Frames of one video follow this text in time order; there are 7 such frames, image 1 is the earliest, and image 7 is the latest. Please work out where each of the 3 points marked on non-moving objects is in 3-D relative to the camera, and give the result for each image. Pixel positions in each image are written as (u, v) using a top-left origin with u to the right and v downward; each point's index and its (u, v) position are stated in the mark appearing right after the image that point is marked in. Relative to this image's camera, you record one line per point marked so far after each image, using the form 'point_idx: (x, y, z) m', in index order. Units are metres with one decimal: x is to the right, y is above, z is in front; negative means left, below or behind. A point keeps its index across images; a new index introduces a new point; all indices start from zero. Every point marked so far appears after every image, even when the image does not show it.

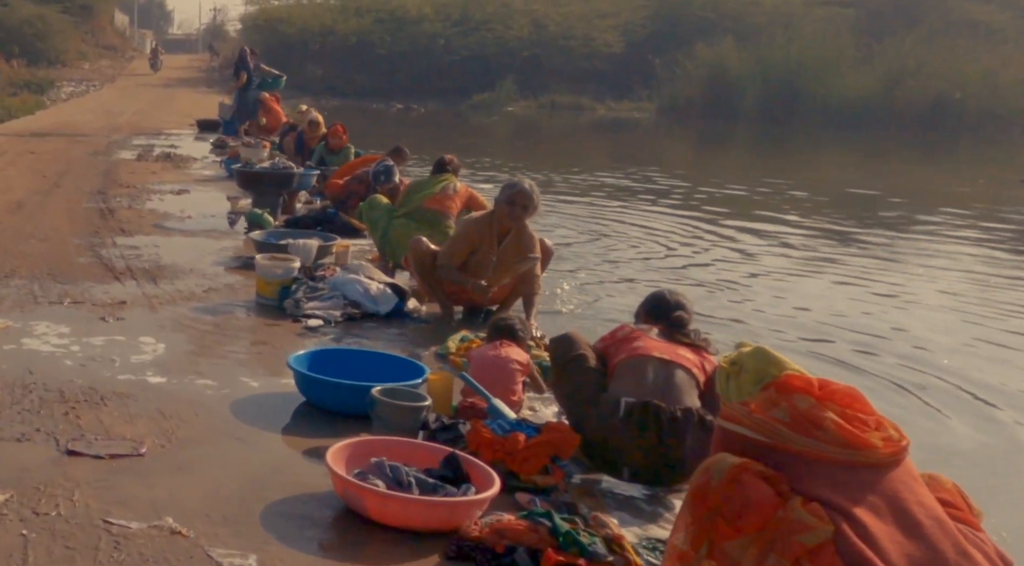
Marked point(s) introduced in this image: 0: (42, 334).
0: (-2.6, -0.3, +5.9) m
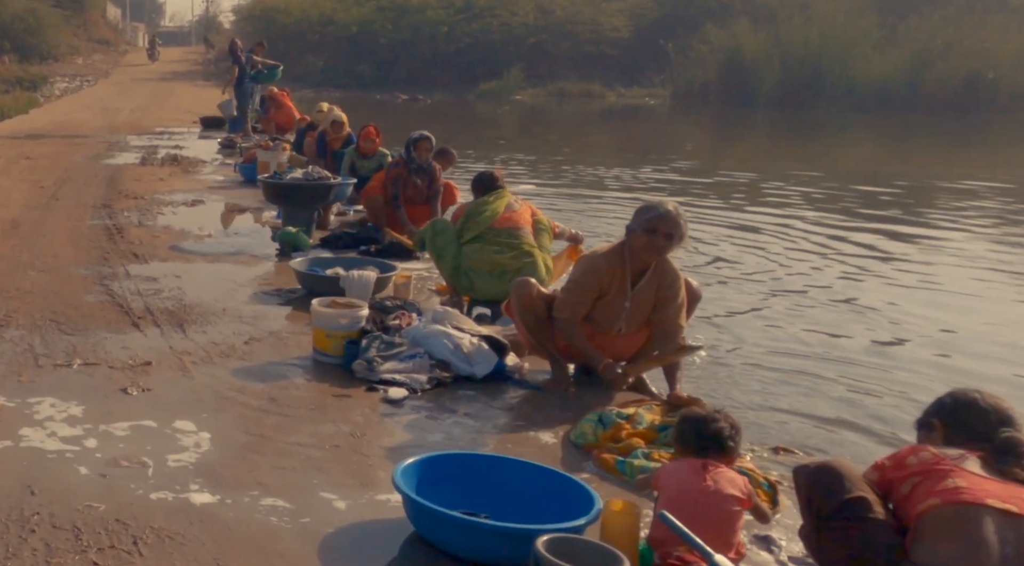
0: (-2.0, -0.6, +4.6) m
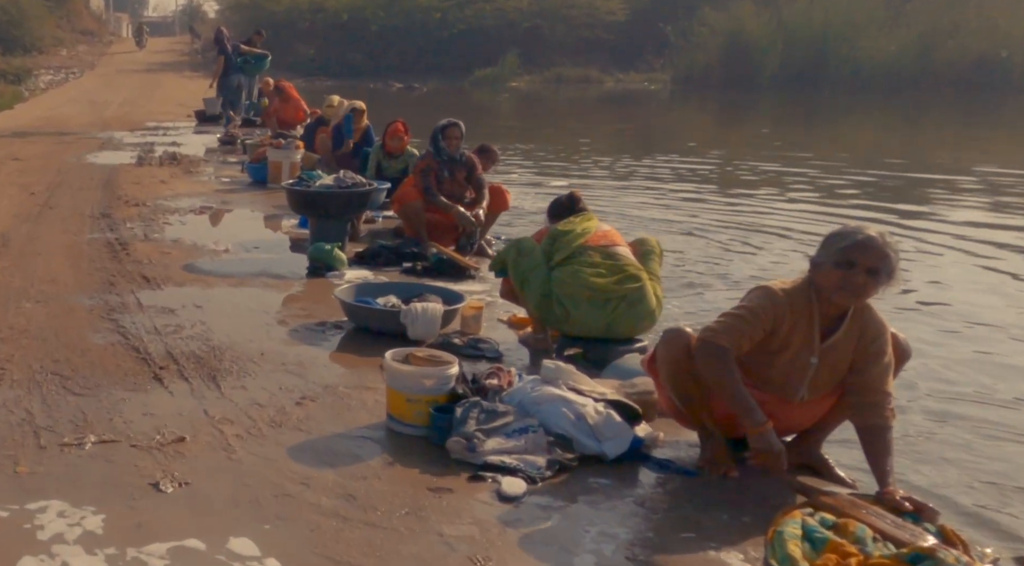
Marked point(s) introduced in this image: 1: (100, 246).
0: (-1.5, -0.8, +3.4) m
1: (-3.5, +0.3, +9.2) m
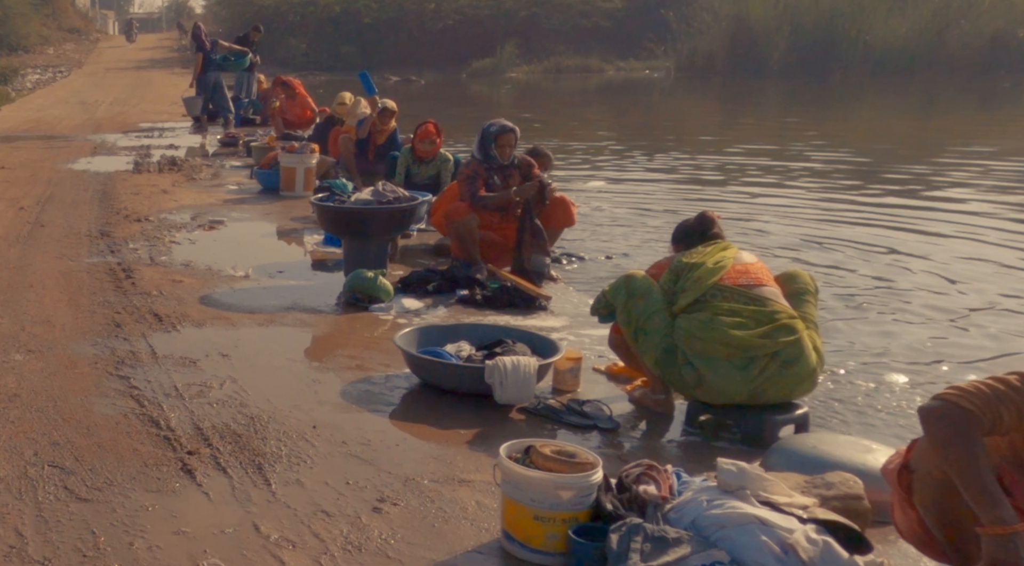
0: (-1.0, -1.1, +2.3) m
1: (-3.1, +0.1, +8.0) m
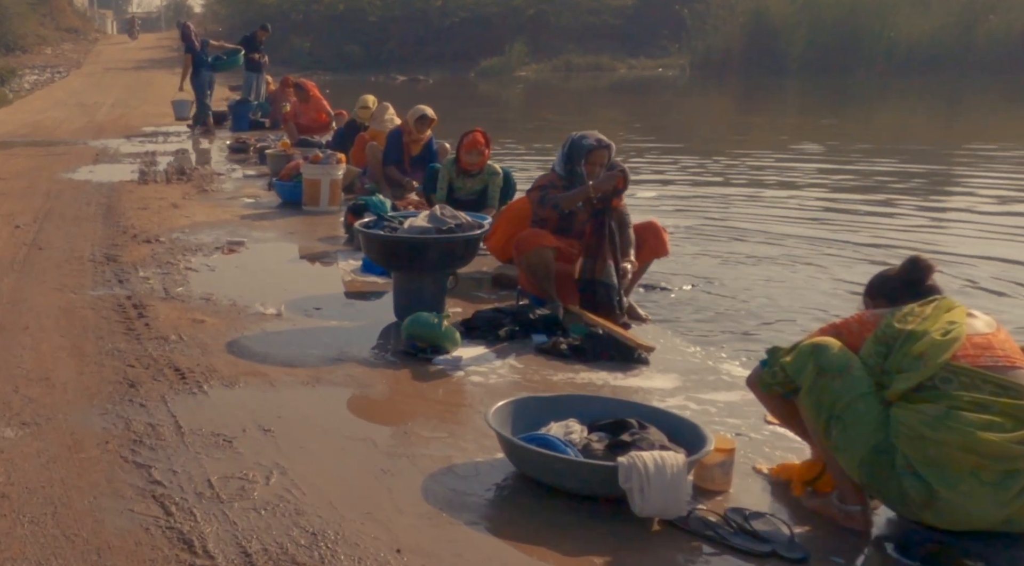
0: (-0.5, -1.3, +1.2) m
1: (-2.6, -0.2, +7.0) m
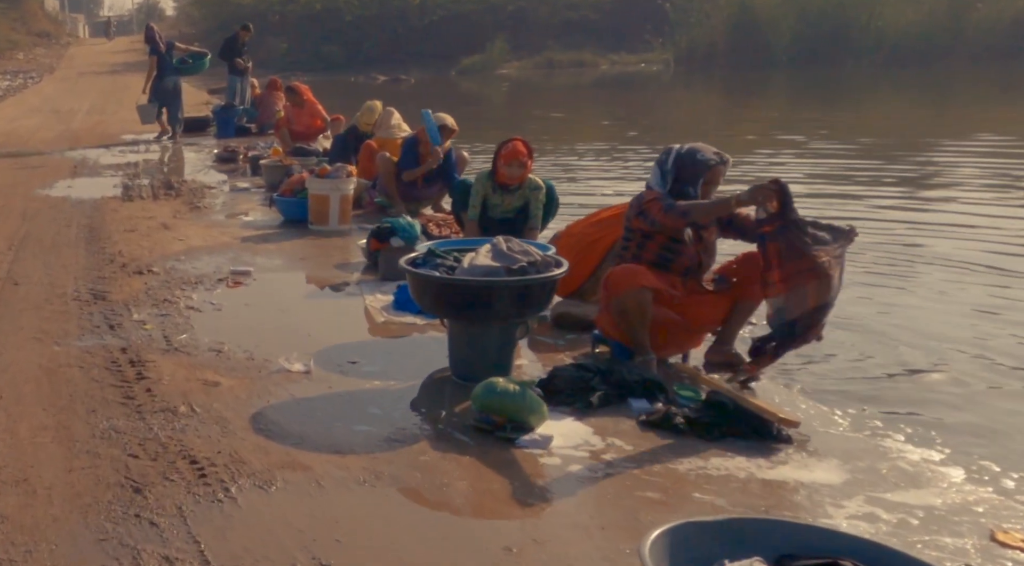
0: (0.0, -1.6, 0.0) m
1: (-2.2, -0.5, +5.8) m
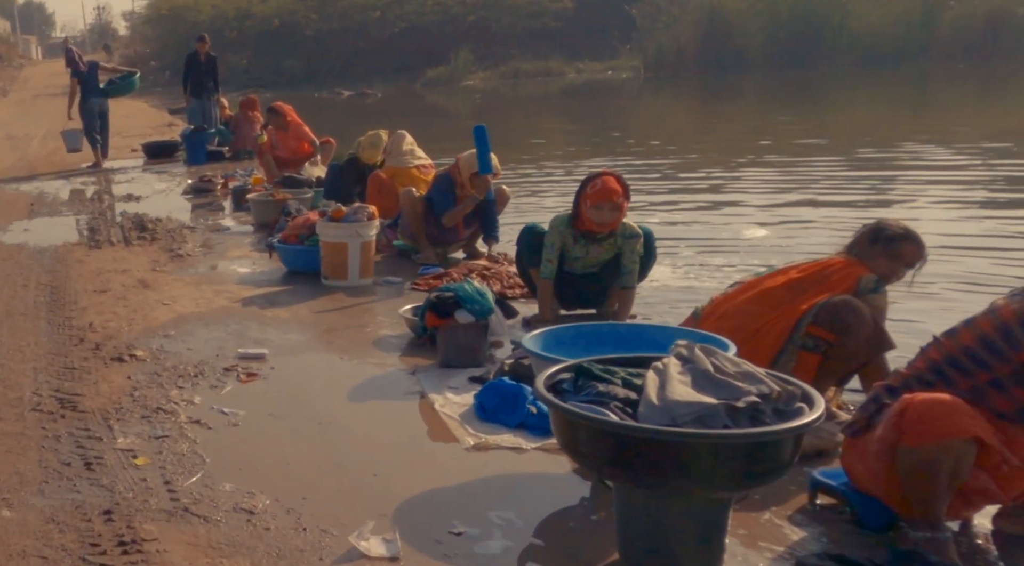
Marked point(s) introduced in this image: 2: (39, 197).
0: (+0.9, -2.0, -1.9) m
1: (-1.5, -1.0, +3.8) m
2: (-6.4, +1.1, +14.7) m
